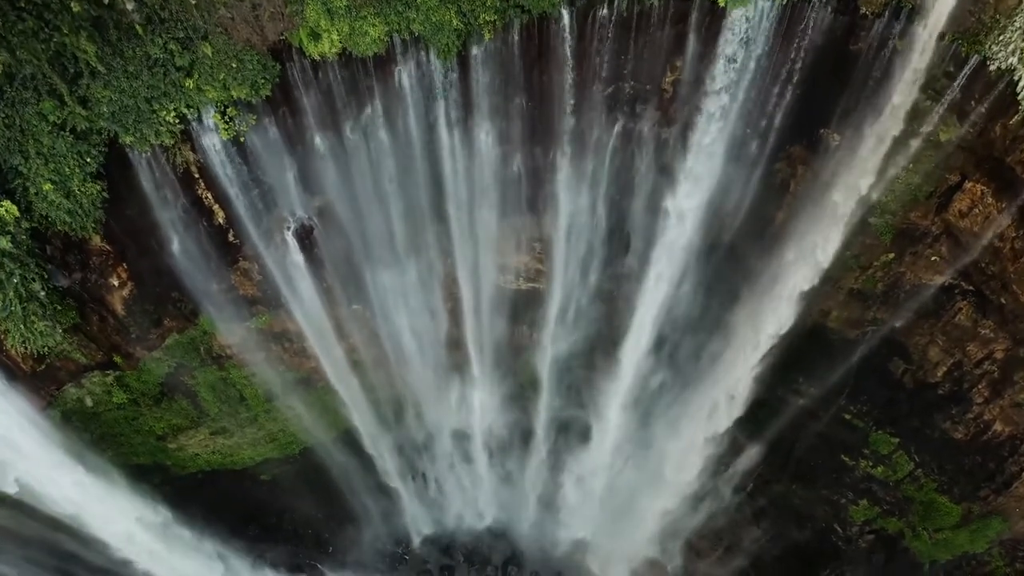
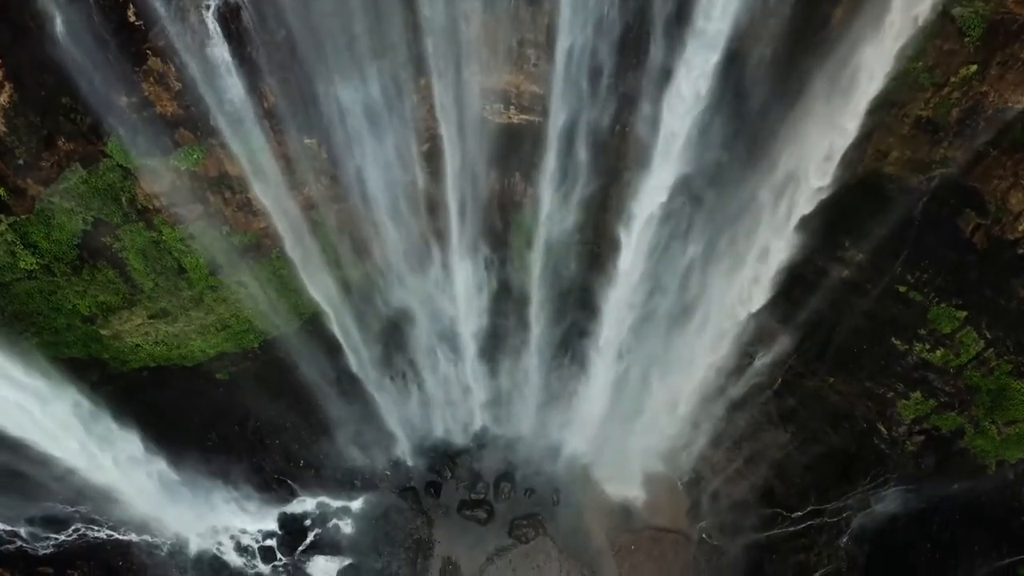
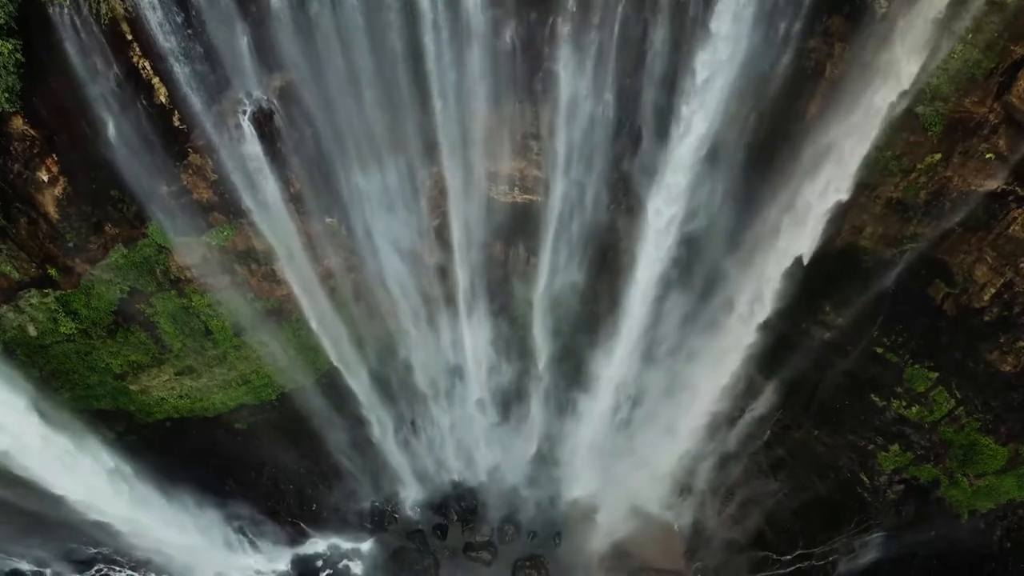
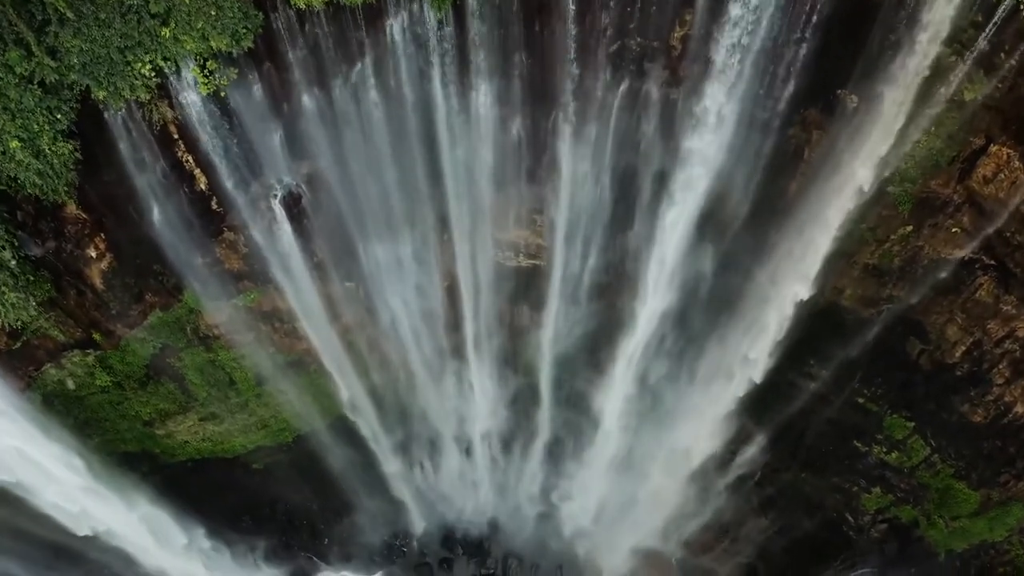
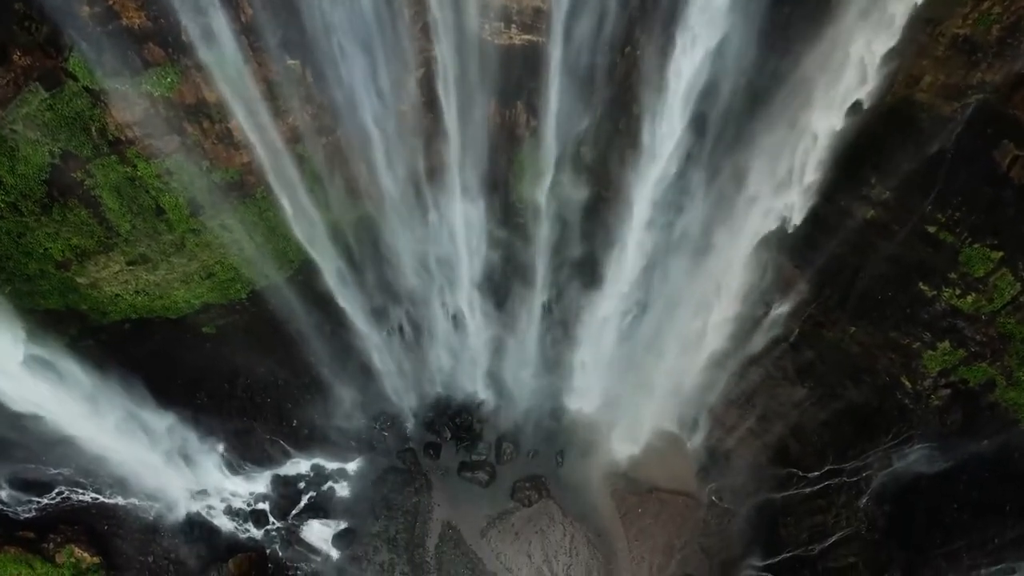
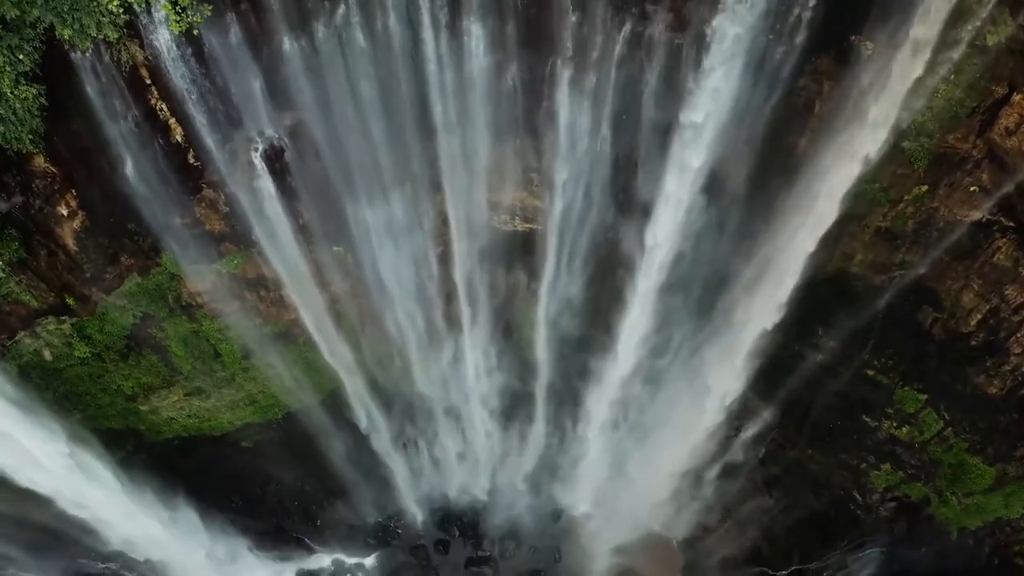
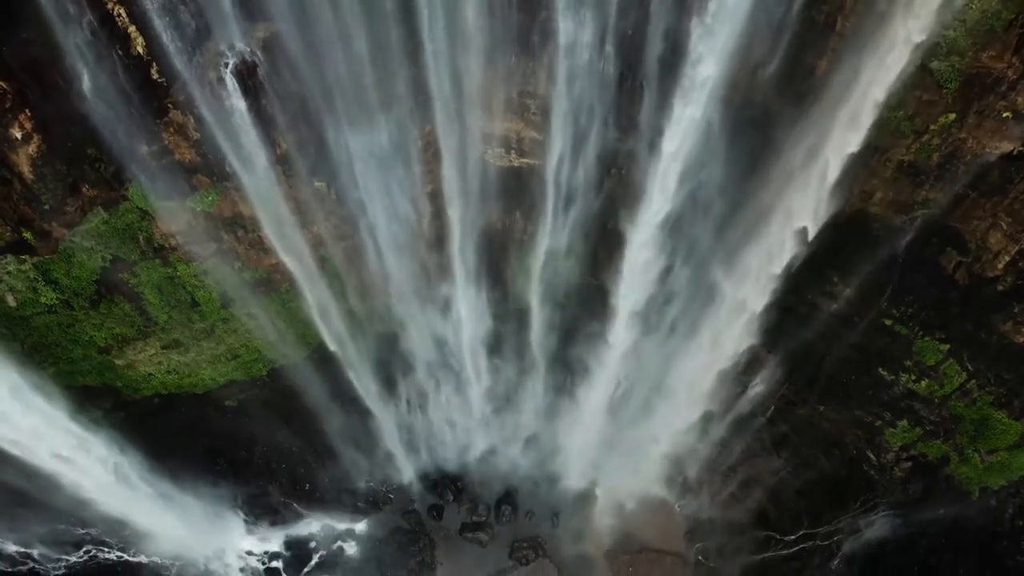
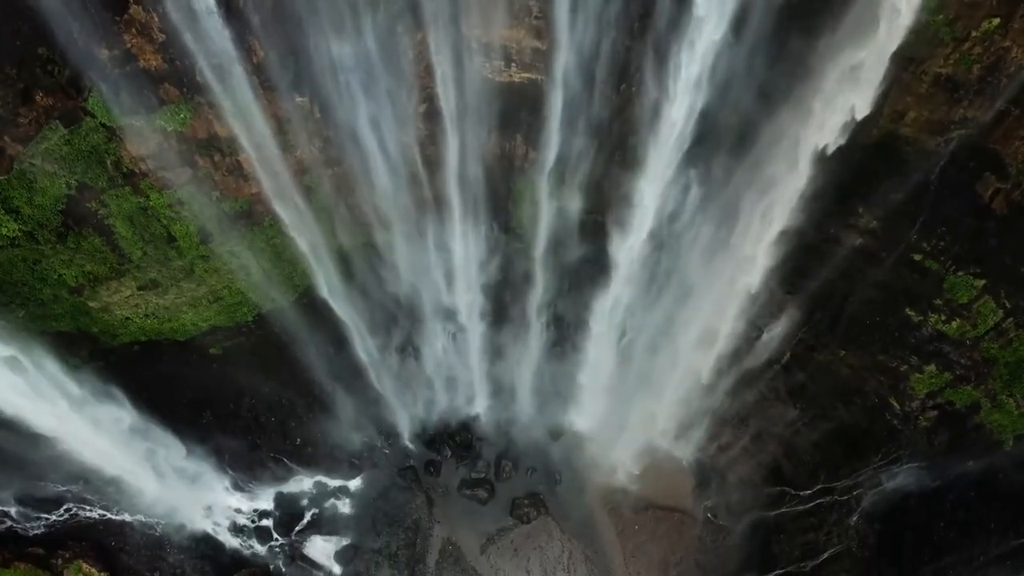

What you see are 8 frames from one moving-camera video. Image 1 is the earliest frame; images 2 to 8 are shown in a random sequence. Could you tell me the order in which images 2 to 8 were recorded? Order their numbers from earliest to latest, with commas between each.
4, 6, 3, 7, 2, 8, 5
